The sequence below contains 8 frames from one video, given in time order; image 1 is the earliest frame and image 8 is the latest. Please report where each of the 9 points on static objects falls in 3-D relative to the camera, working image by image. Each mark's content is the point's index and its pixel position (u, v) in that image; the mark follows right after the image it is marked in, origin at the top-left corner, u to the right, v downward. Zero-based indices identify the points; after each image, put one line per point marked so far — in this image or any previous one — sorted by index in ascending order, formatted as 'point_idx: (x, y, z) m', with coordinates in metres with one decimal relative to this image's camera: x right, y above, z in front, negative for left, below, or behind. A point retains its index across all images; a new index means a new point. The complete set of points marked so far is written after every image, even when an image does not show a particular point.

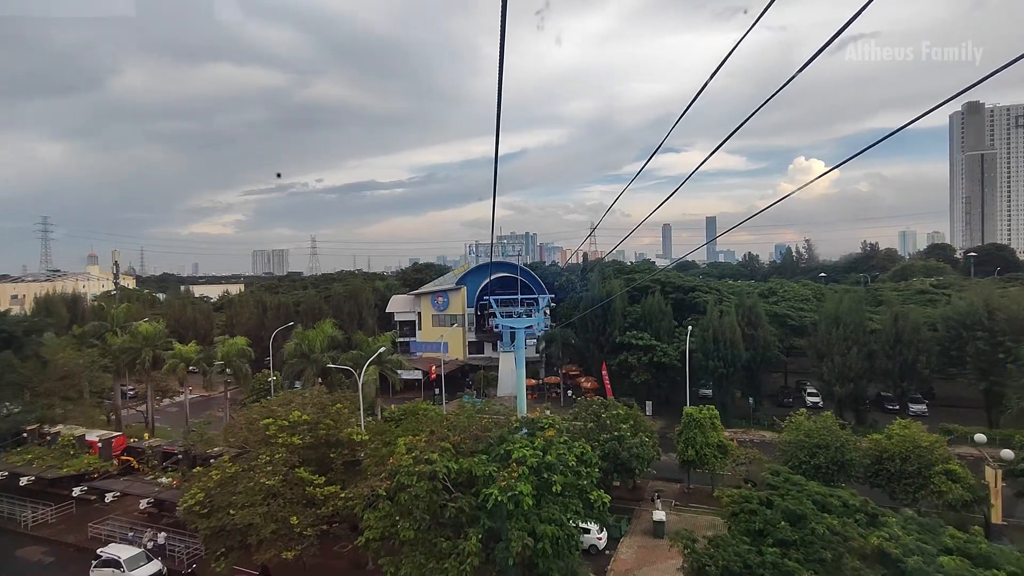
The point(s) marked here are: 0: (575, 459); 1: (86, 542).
0: (+1.4, -3.9, +13.0) m
1: (-13.5, -8.1, +18.1) m
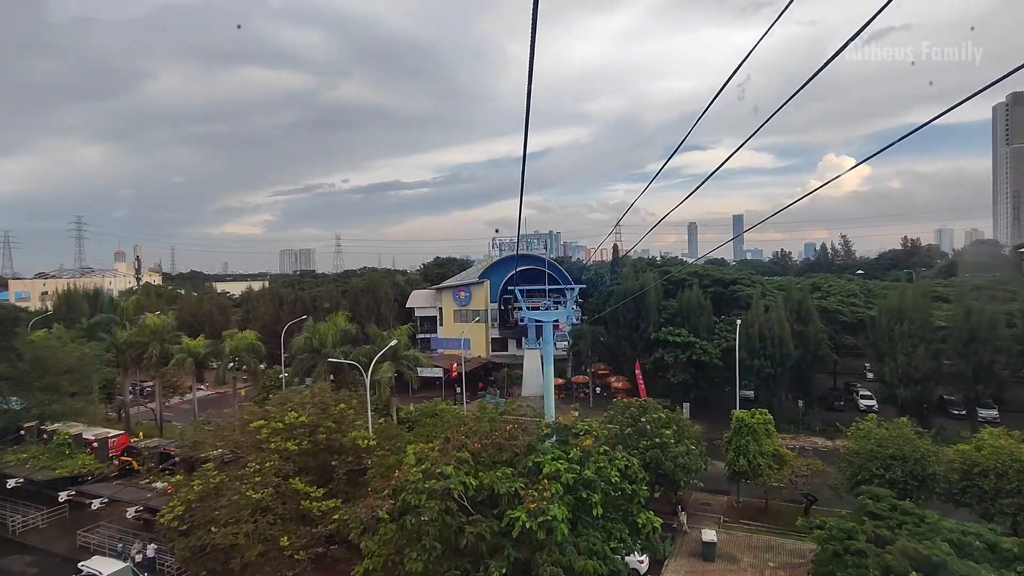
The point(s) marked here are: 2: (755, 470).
0: (+2.0, -3.5, +10.8) m
1: (-12.8, -7.7, +16.6) m
2: (+7.6, -5.7, +17.9) m
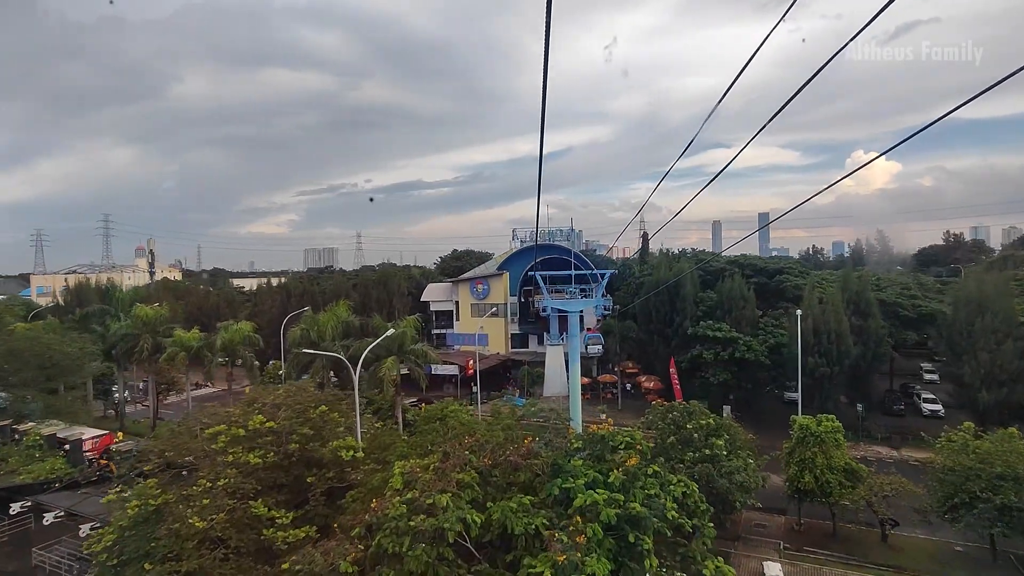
0: (+2.3, -3.0, +8.1) m
1: (-12.3, -7.2, +14.4) m
2: (+8.2, -5.2, +14.9) m
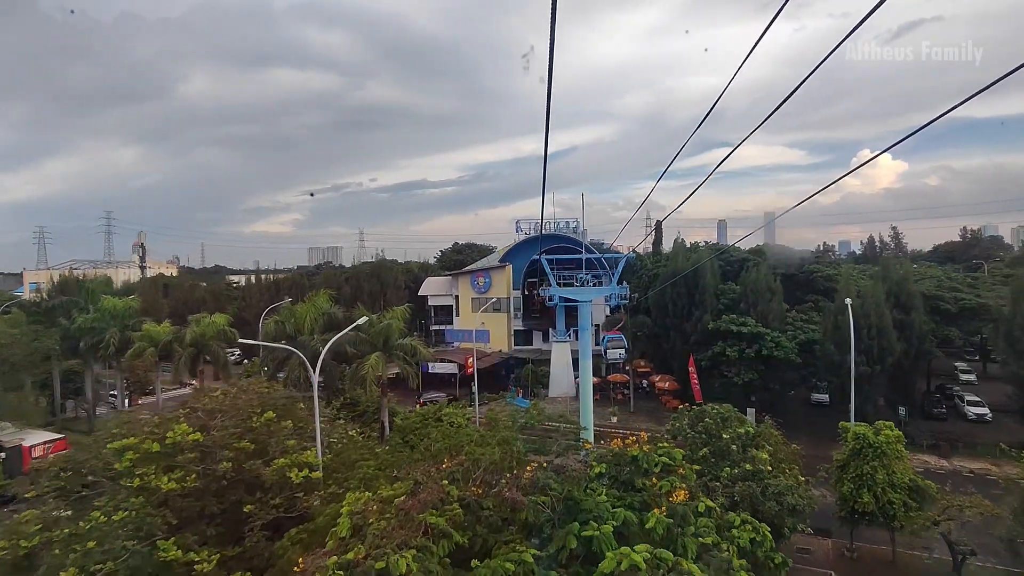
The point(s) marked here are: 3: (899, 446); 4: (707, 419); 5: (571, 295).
0: (+2.3, -2.7, +5.6) m
1: (-12.2, -6.7, +12.1) m
2: (+8.2, -4.8, +12.4) m
3: (+8.9, -3.6, +13.0) m
4: (+4.5, -3.0, +13.1) m
5: (+1.9, -0.2, +18.6) m
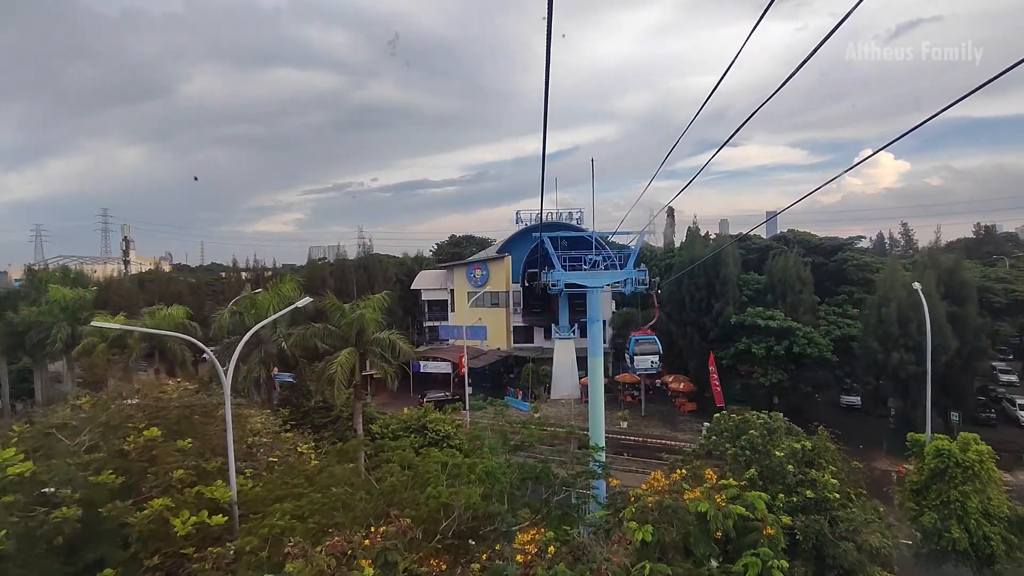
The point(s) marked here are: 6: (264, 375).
0: (+2.2, -2.3, +3.0) m
1: (-12.3, -6.3, +9.5) m
2: (+8.1, -4.4, +9.8) m
3: (+8.8, -3.2, +10.4) m
4: (+4.4, -2.6, +10.5) m
5: (+1.9, +0.2, +15.9) m
6: (-6.9, -2.4, +16.0) m
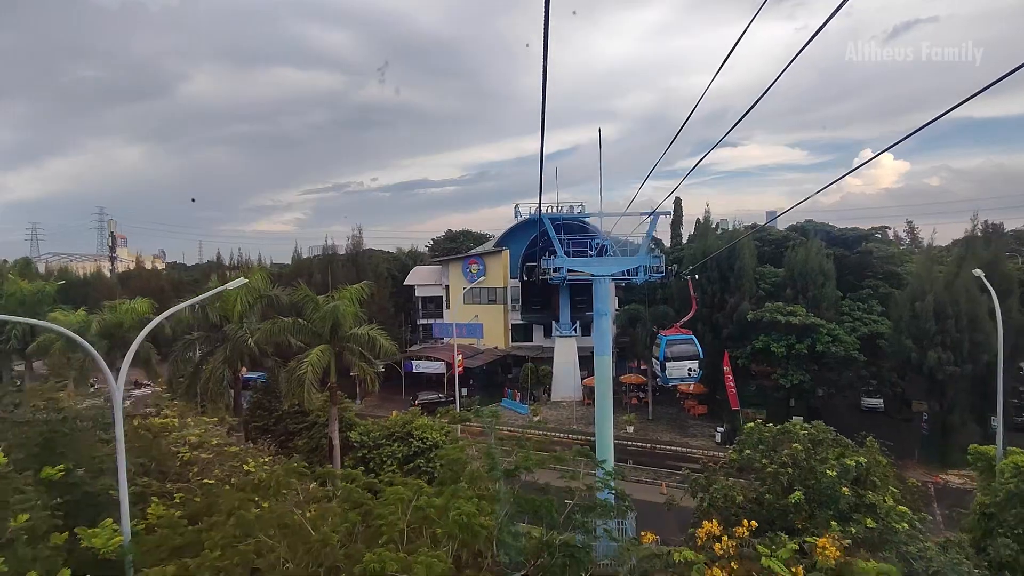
0: (+2.1, -2.0, +1.3) m
1: (-12.4, -6.1, +7.7) m
2: (+8.0, -4.2, +8.1) m
3: (+8.7, -3.0, +8.7) m
4: (+4.3, -2.4, +8.7) m
5: (+1.8, +0.4, +14.2) m
6: (-7.0, -2.2, +14.3) m
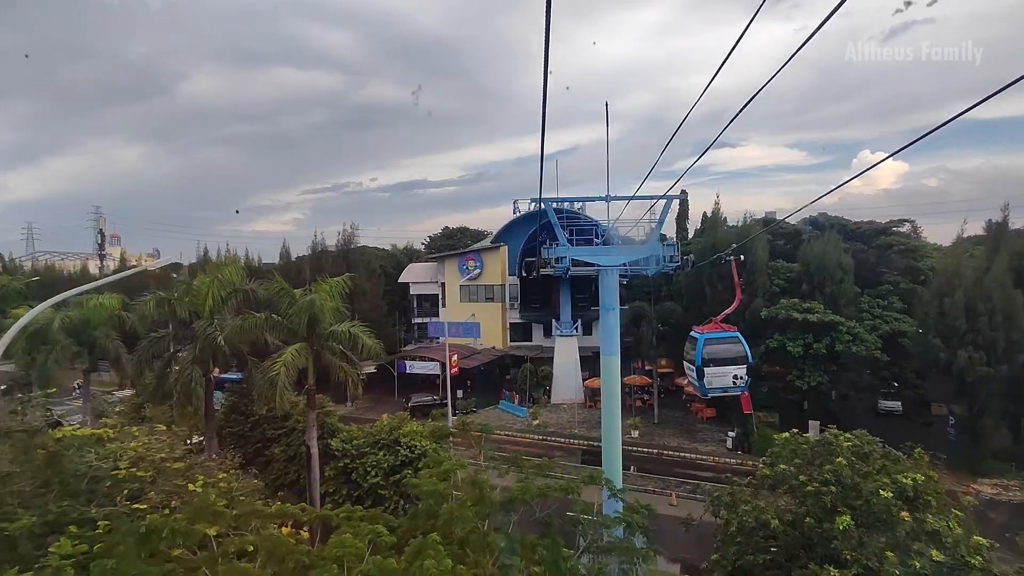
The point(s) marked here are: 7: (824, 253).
0: (+2.0, -1.9, 0.0) m
1: (-12.5, -5.9, +6.5) m
2: (+7.9, -4.1, +6.8) m
3: (+8.6, -2.8, +7.4) m
4: (+4.2, -2.3, +7.5) m
5: (+1.7, +0.6, +13.0) m
6: (-7.1, -2.0, +13.0) m
7: (+10.4, +1.2, +19.0) m
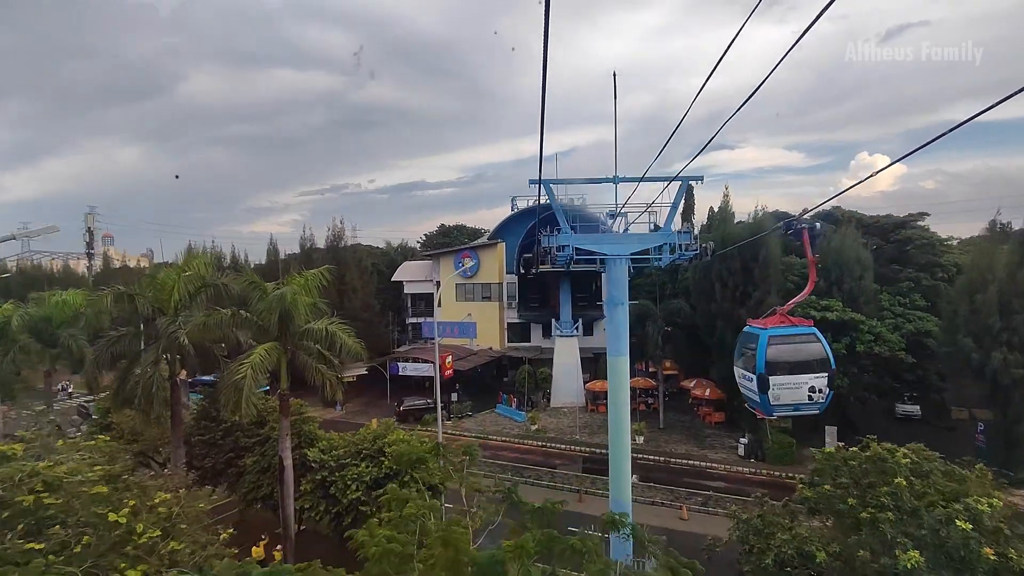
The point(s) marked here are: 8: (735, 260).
0: (+2.0, -1.7, -1.2) m
1: (-12.6, -5.8, +5.2) m
2: (+7.9, -3.9, +5.7) m
3: (+8.6, -2.7, +6.2) m
4: (+4.2, -2.1, +6.3) m
5: (+1.6, +0.7, +11.8) m
6: (-7.2, -1.9, +11.8) m
7: (+10.3, +1.3, +17.9) m
8: (+7.5, +1.0, +19.4) m
